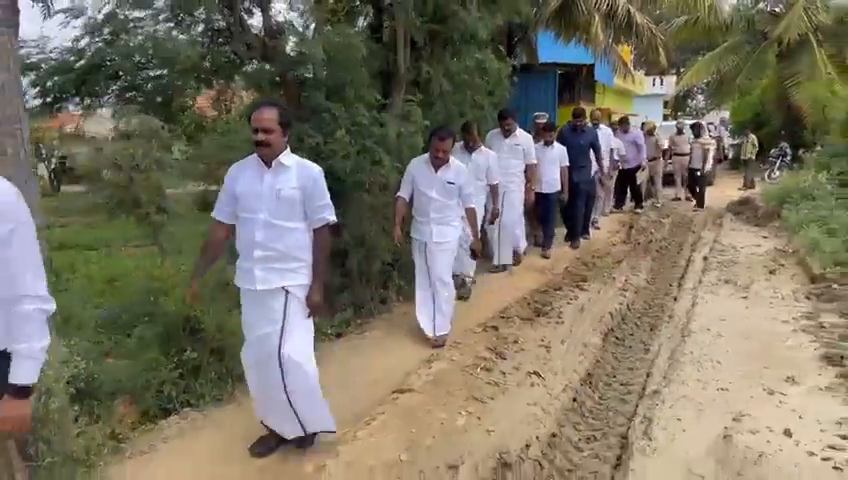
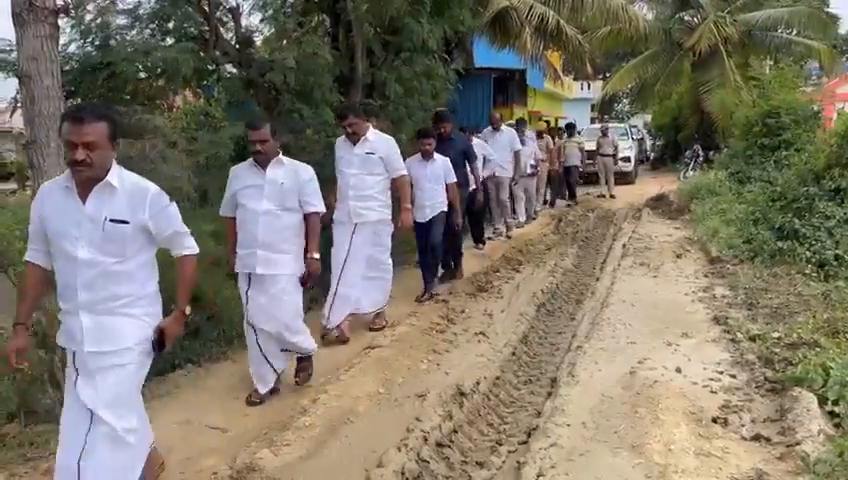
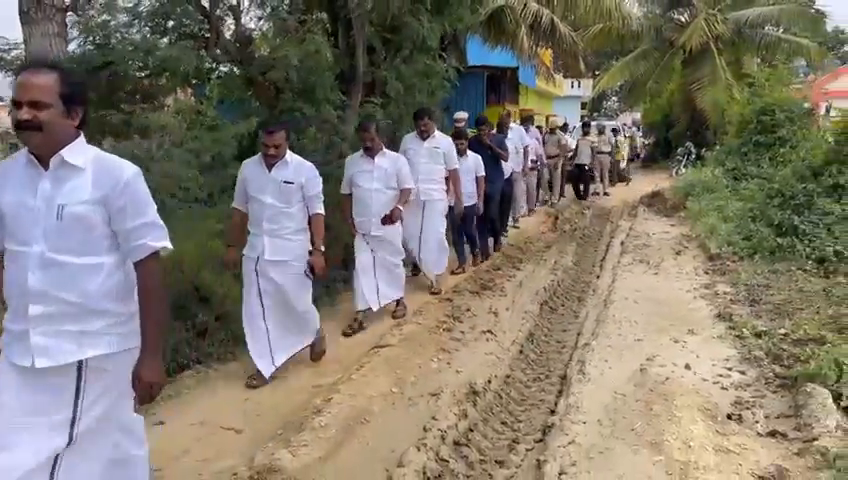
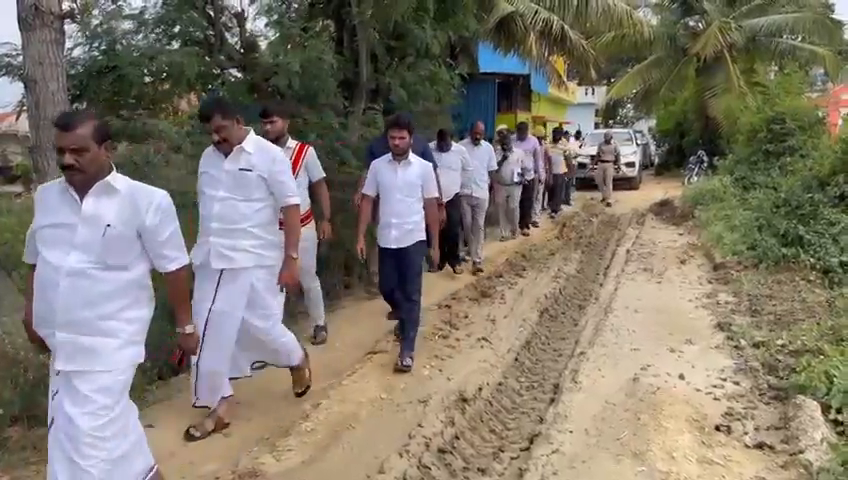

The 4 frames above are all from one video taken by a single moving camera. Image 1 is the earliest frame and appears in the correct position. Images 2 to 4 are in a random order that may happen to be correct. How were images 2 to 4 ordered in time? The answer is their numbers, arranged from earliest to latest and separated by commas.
3, 2, 4
